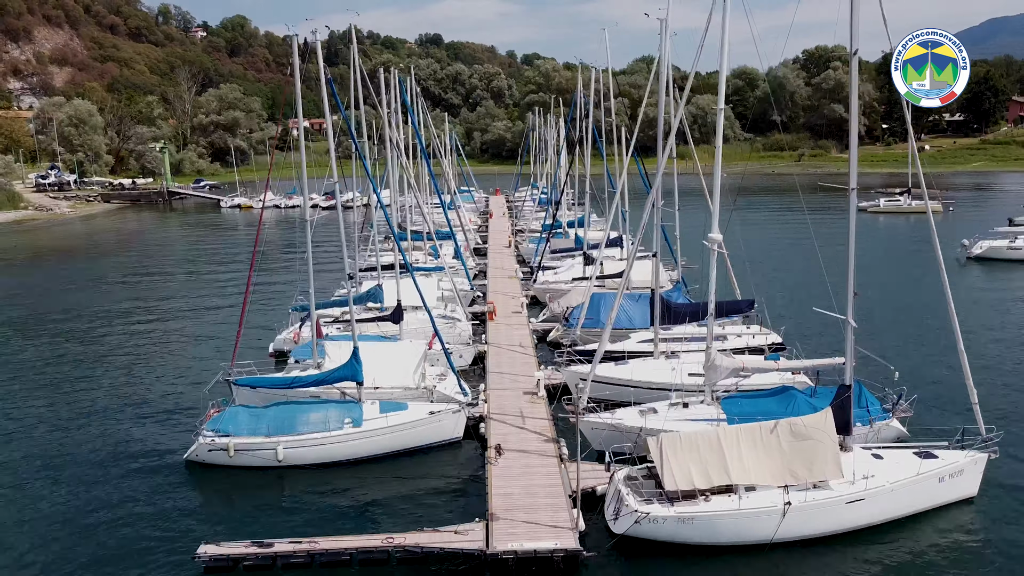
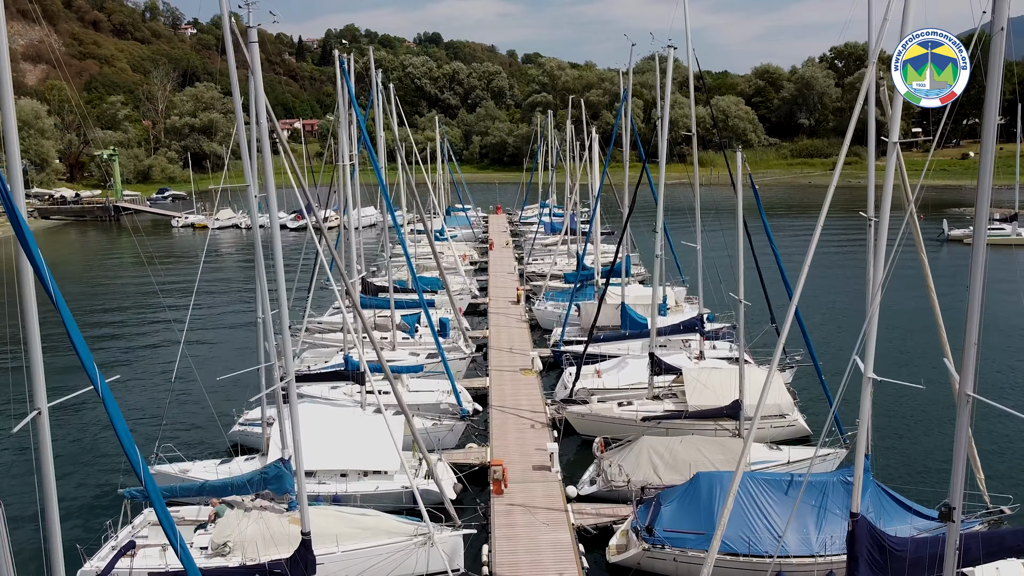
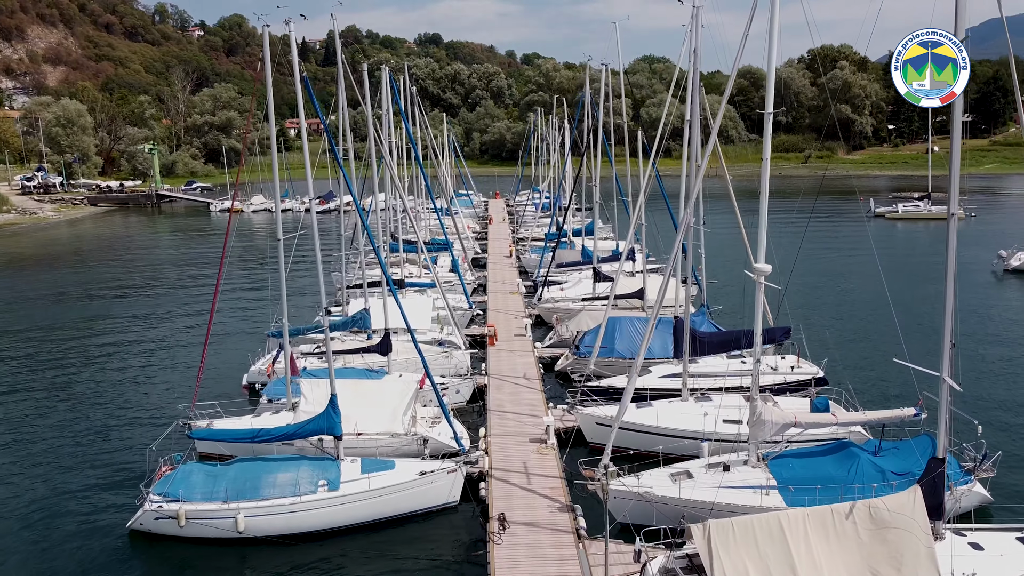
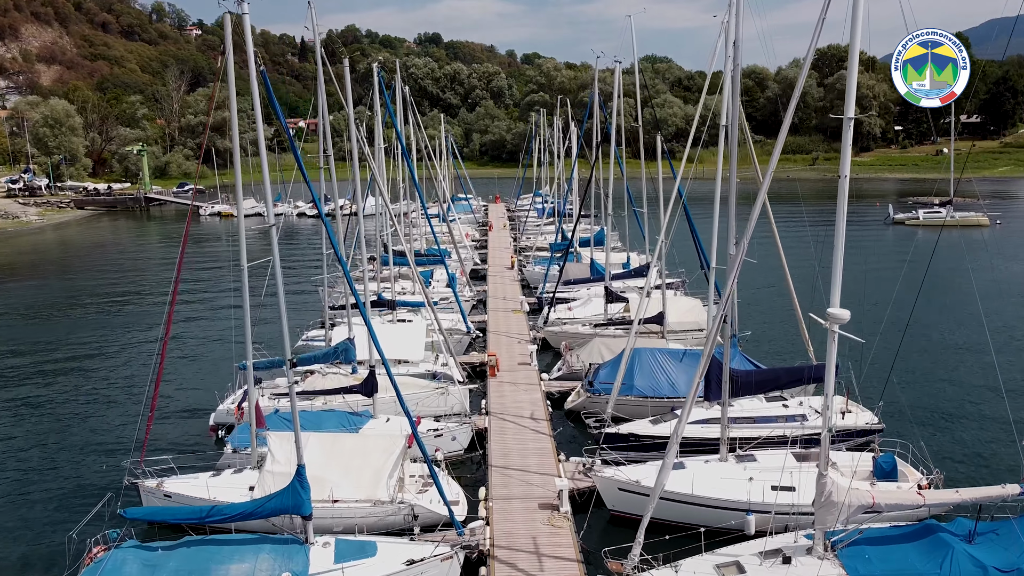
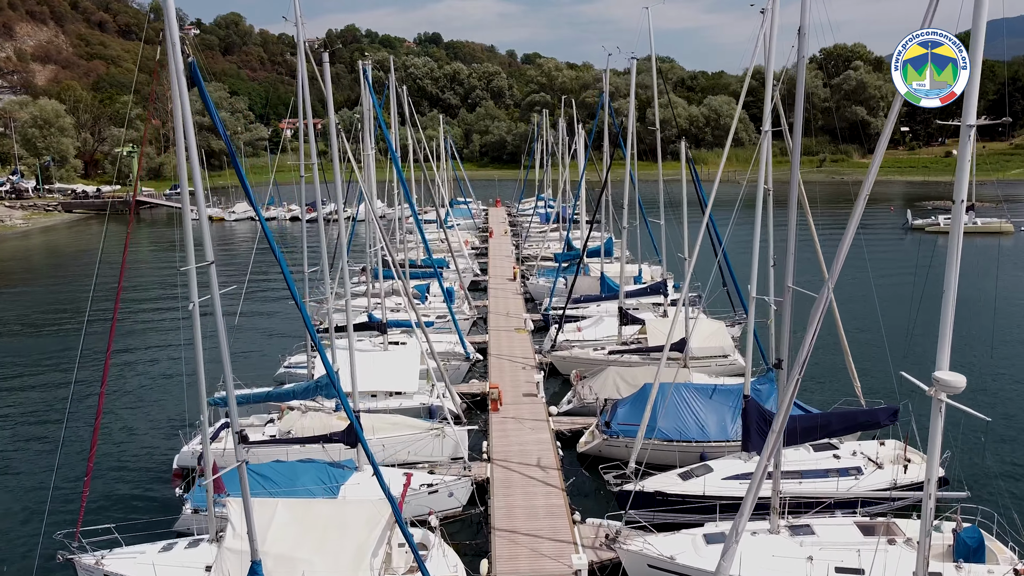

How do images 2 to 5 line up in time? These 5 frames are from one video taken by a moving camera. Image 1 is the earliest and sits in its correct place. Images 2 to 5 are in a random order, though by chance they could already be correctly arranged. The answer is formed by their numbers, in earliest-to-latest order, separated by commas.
3, 4, 5, 2
